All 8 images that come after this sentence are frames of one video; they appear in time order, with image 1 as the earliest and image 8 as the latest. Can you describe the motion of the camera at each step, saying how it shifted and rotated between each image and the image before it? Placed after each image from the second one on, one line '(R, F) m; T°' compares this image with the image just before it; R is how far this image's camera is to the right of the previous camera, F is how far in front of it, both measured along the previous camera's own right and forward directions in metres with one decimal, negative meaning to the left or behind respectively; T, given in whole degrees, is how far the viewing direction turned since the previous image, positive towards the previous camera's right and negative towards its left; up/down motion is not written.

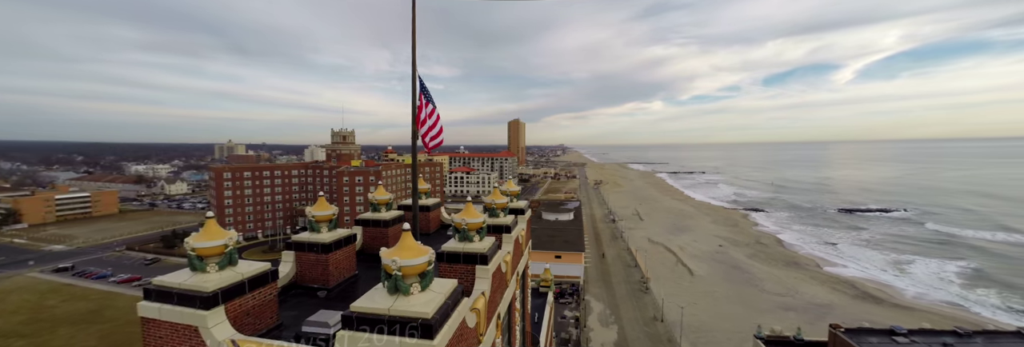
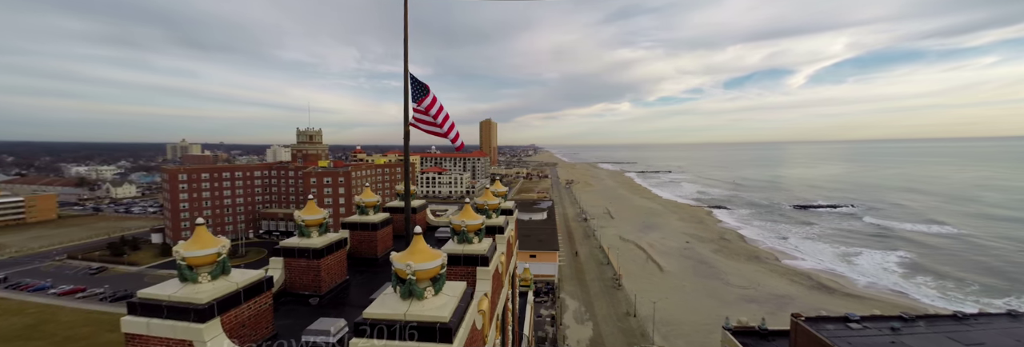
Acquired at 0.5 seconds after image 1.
(-0.5, 0.0) m; +4°
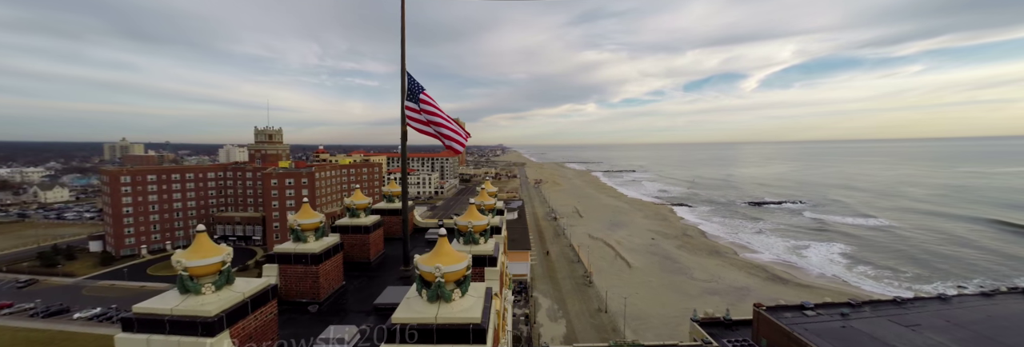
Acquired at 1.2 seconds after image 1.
(-0.7, 0.0) m; +5°
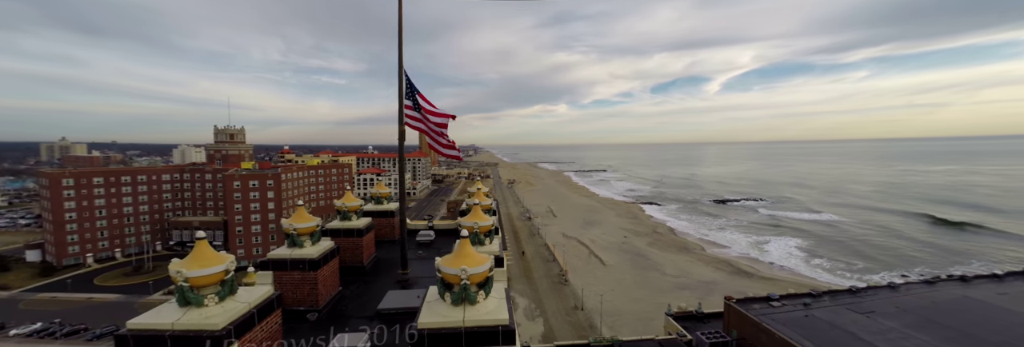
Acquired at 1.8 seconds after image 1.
(-0.6, +0.1) m; +4°
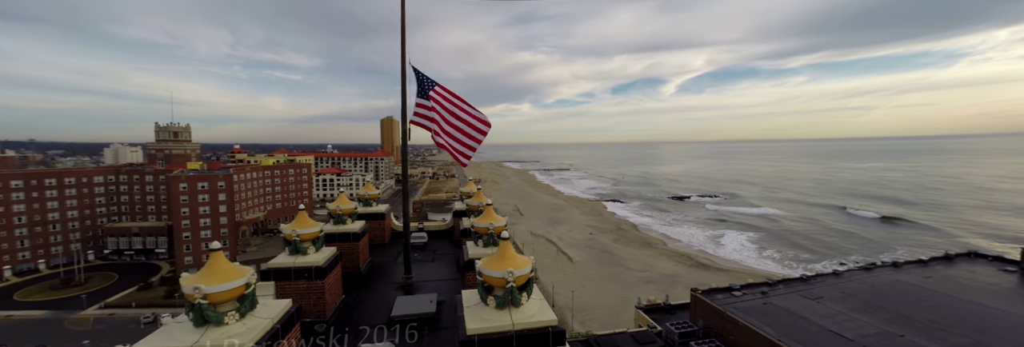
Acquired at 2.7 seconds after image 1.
(-0.8, +0.1) m; +5°
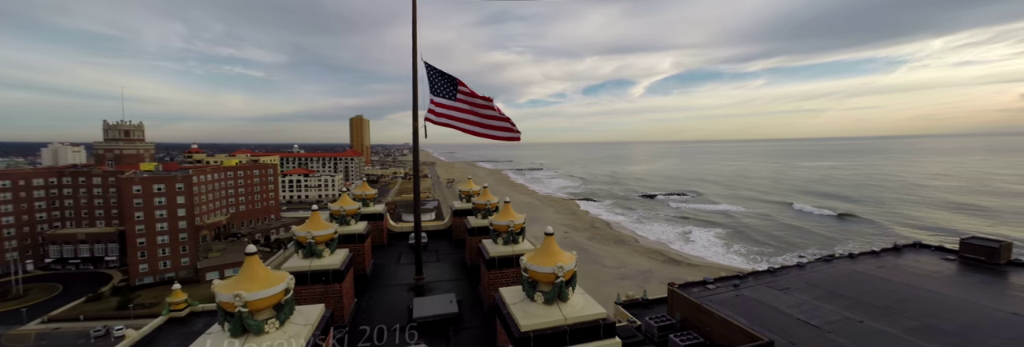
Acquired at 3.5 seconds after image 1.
(-0.8, 0.0) m; +4°
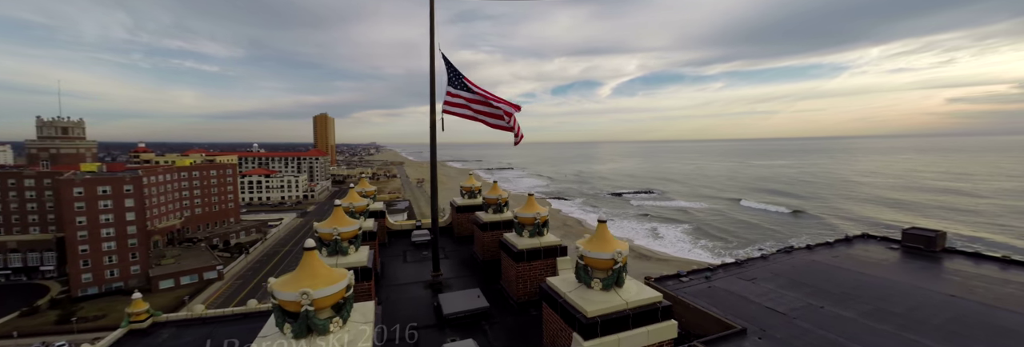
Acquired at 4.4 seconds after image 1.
(-0.9, 0.0) m; +4°
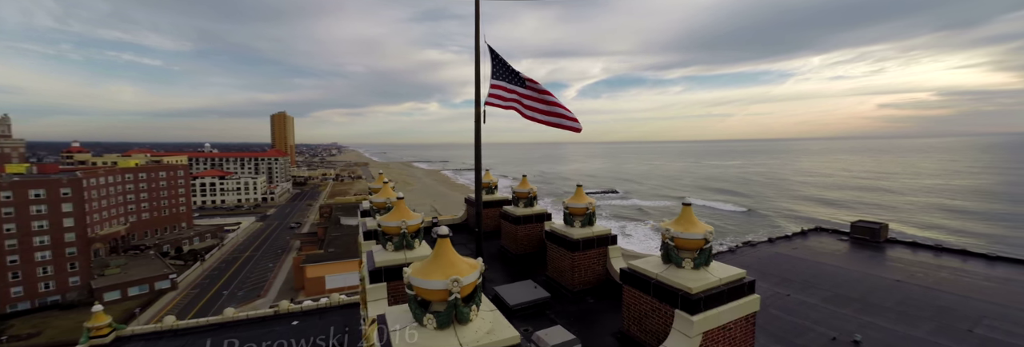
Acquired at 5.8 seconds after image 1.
(-1.5, -0.1) m; +5°
